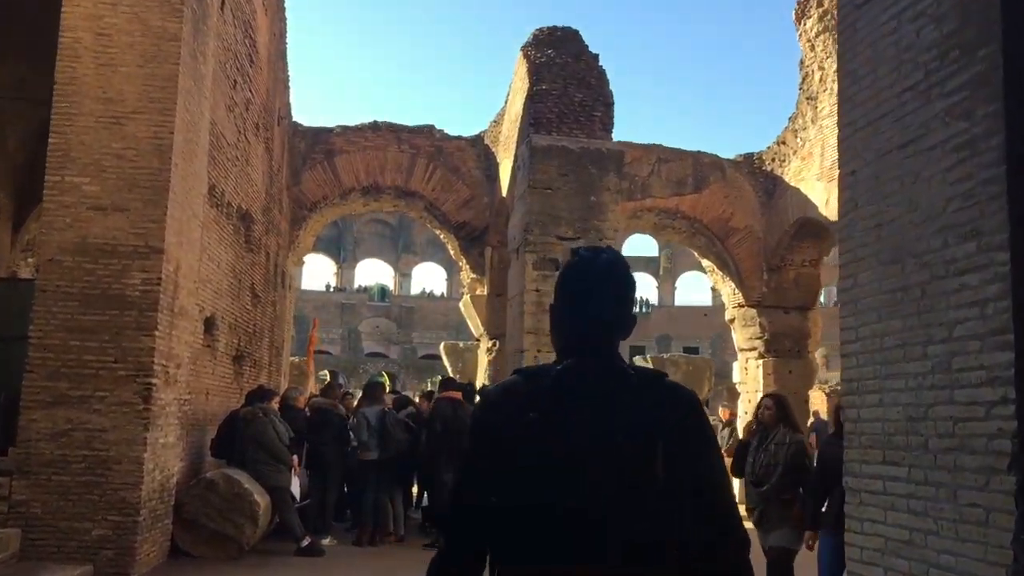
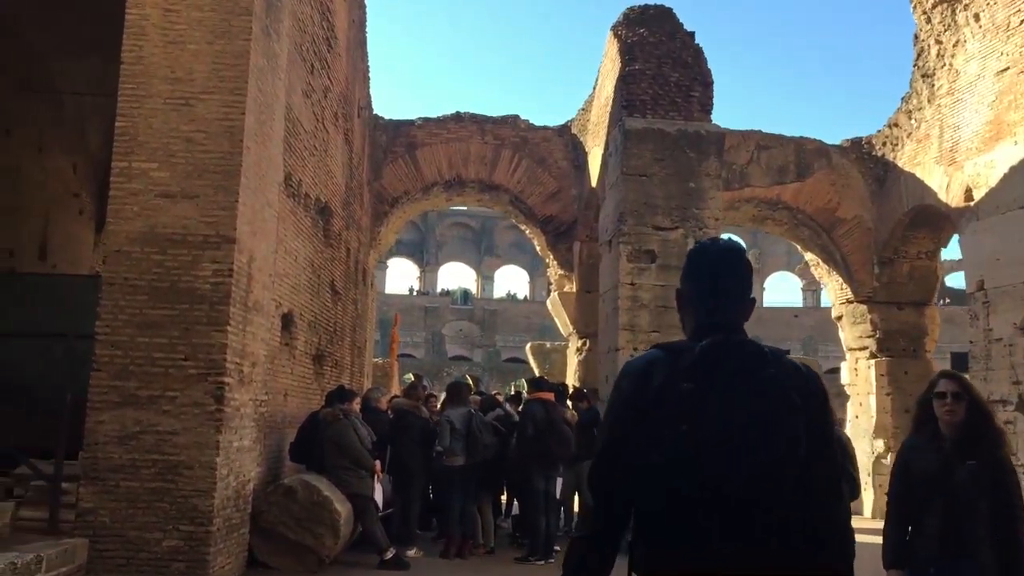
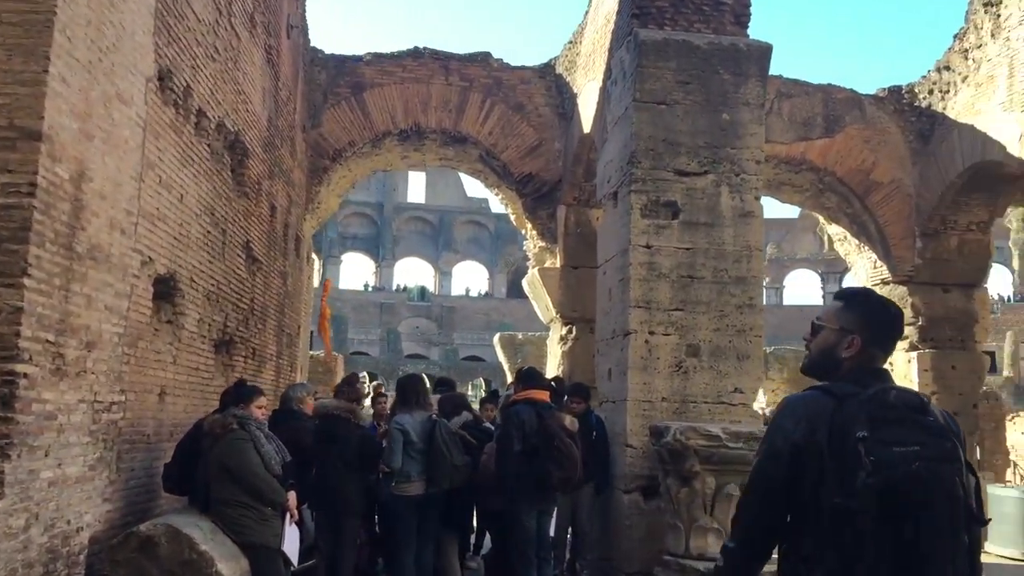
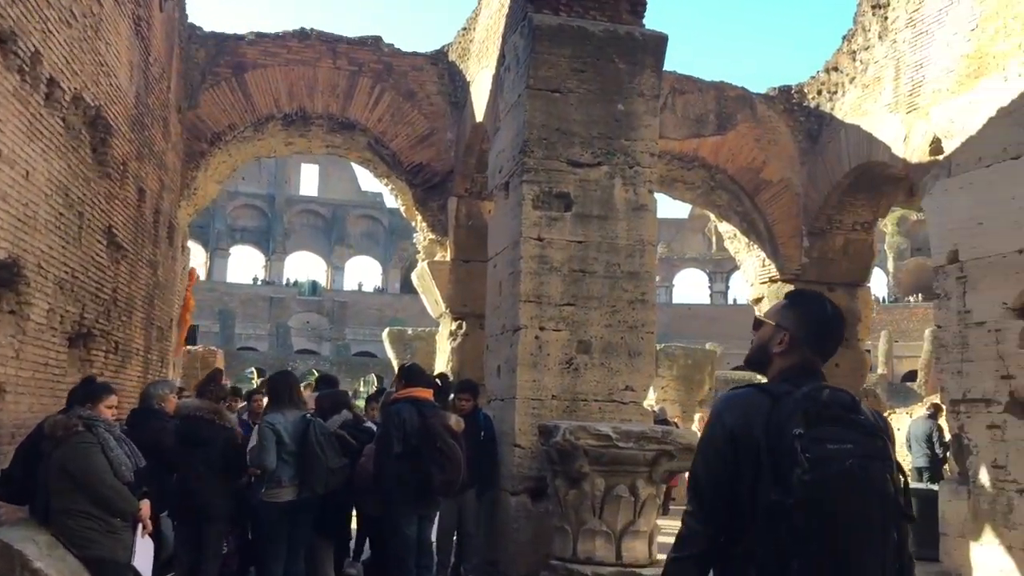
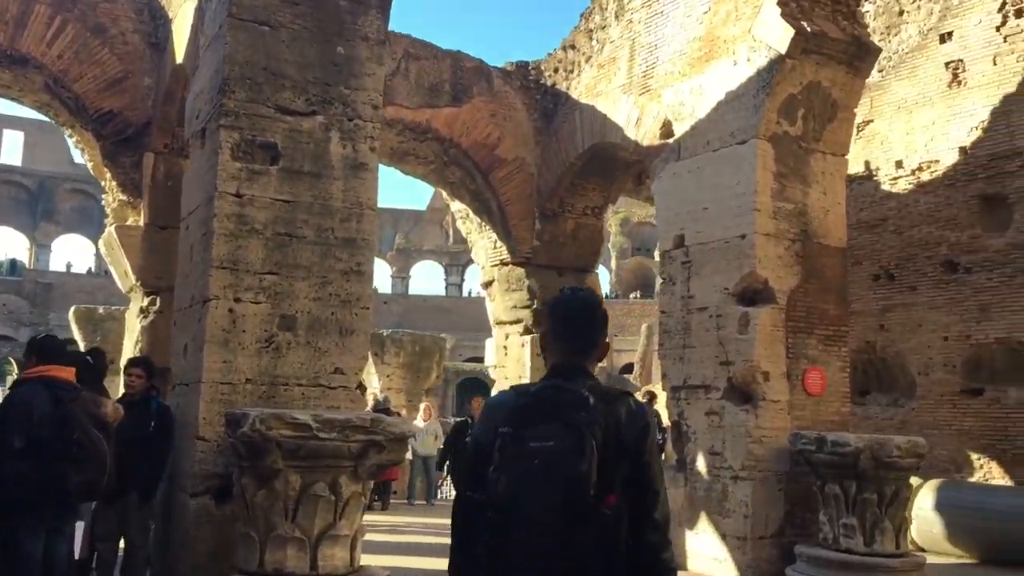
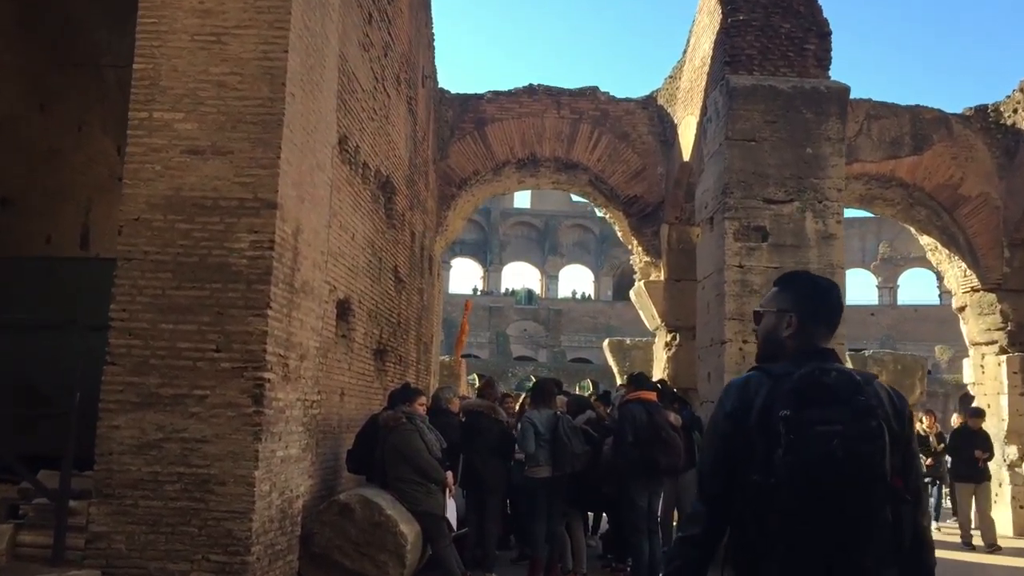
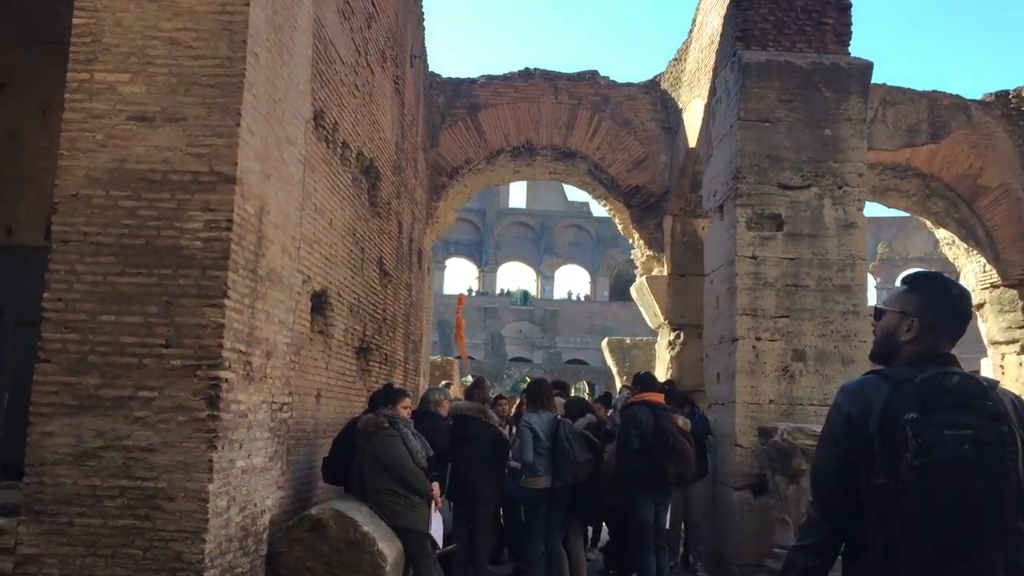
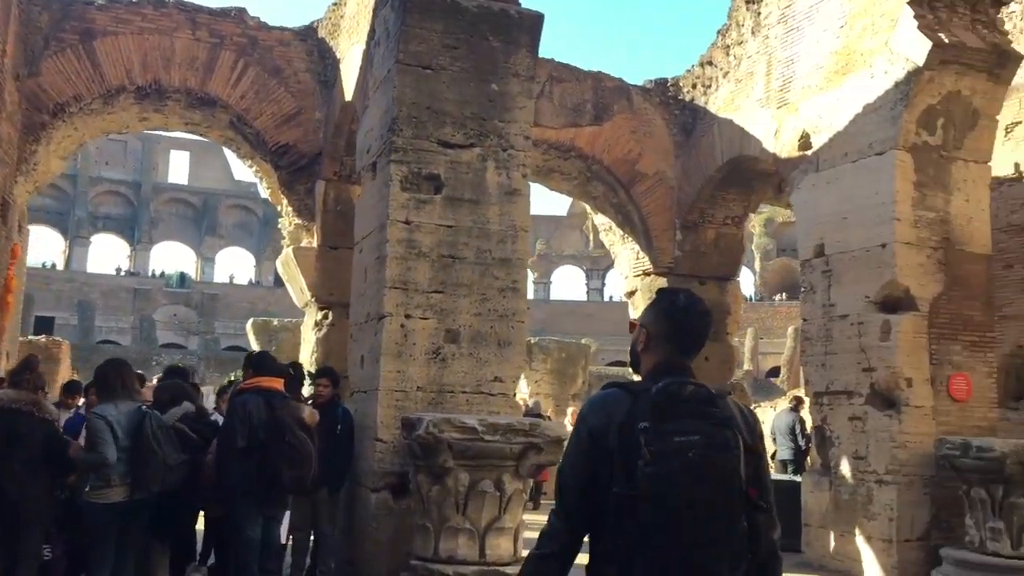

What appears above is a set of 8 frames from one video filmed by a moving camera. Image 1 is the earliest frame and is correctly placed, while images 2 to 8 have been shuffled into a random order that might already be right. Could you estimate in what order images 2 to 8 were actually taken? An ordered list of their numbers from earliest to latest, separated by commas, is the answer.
2, 6, 7, 3, 4, 8, 5
